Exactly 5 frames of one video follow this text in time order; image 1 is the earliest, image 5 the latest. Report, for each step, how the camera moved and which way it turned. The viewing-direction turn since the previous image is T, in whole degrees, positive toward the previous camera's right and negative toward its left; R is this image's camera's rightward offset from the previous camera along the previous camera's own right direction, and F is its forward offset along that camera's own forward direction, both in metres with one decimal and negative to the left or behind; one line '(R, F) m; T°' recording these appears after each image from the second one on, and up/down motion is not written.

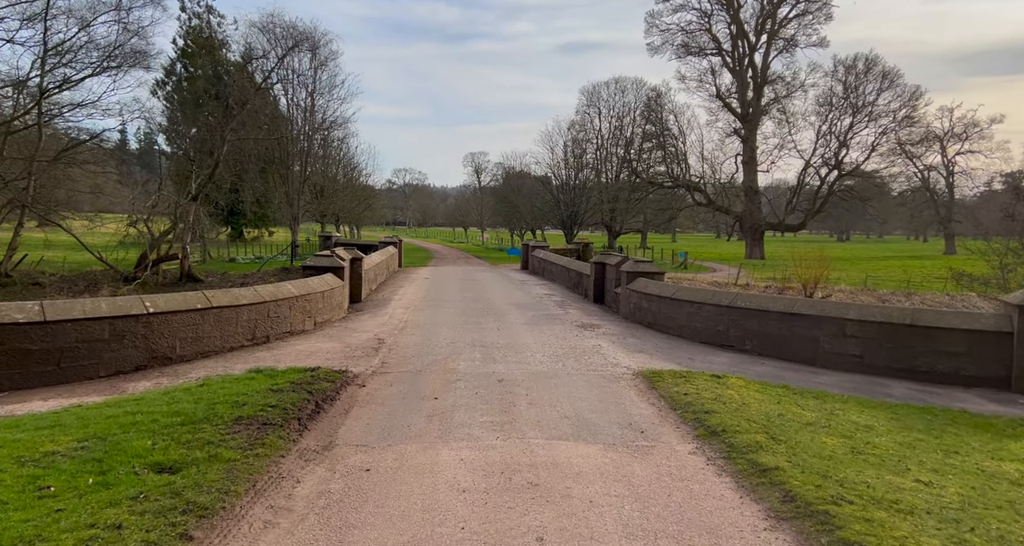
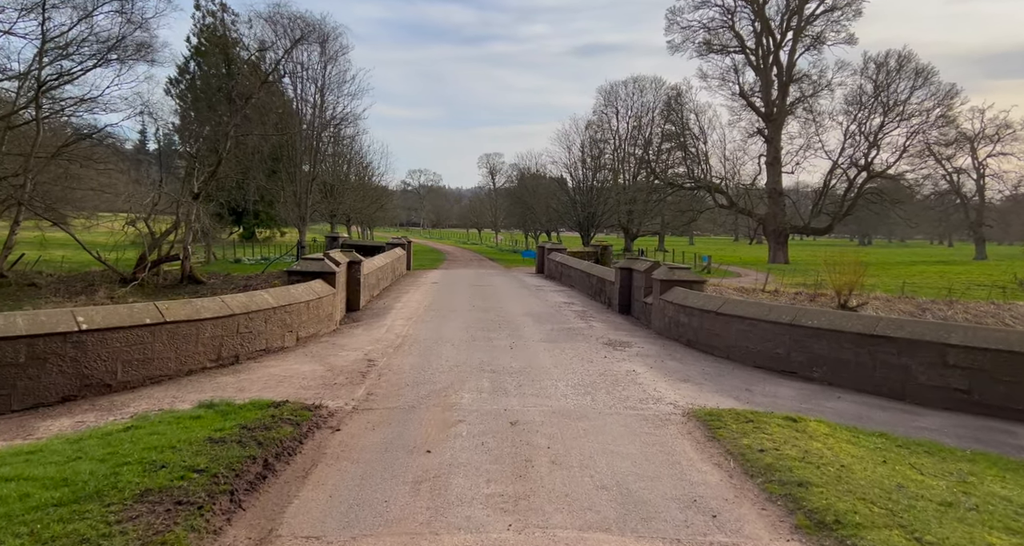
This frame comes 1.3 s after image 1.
(0.0, +1.9) m; -1°
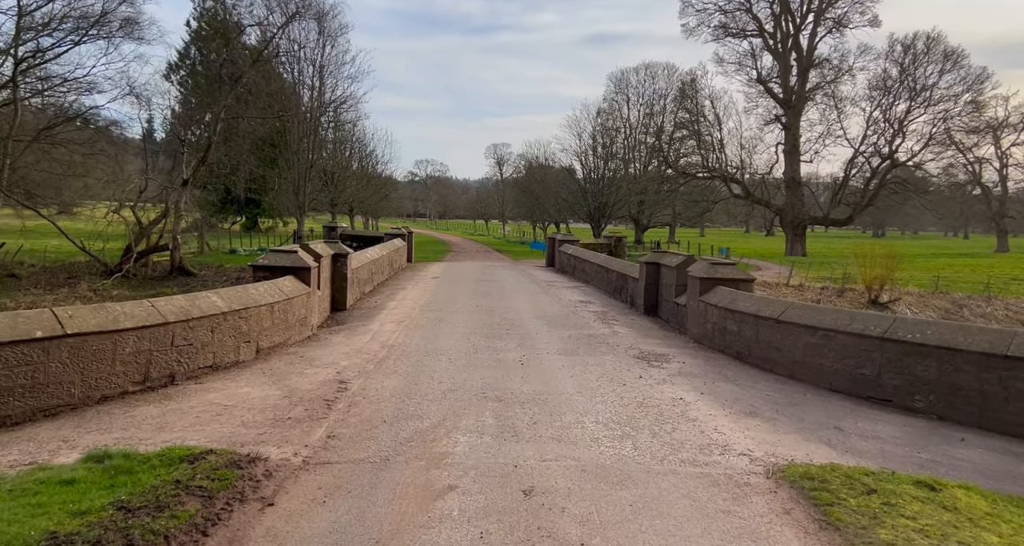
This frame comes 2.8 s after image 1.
(0.0, +2.1) m; -1°
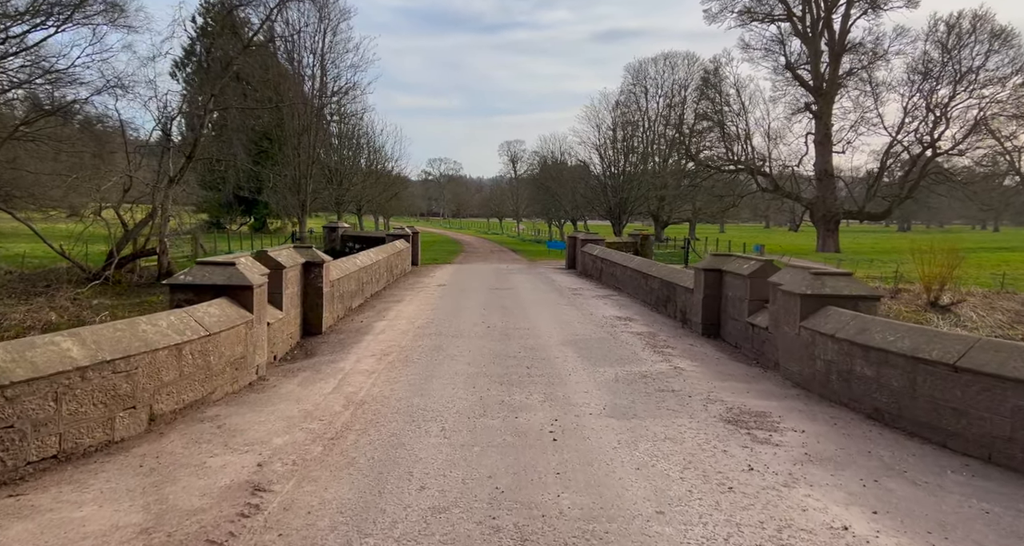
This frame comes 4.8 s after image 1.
(-0.1, +3.1) m; -1°
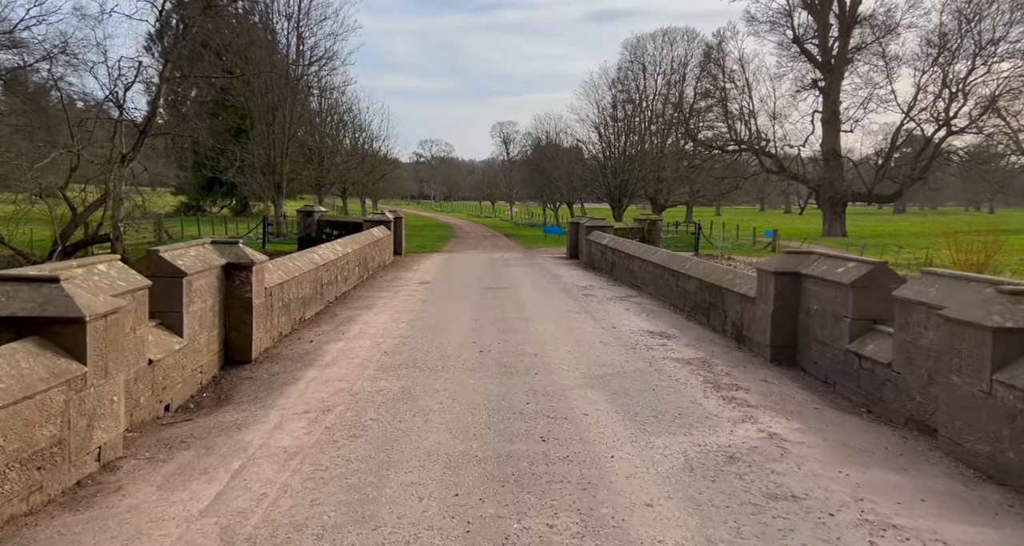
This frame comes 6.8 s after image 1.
(-0.1, +3.0) m; +1°
